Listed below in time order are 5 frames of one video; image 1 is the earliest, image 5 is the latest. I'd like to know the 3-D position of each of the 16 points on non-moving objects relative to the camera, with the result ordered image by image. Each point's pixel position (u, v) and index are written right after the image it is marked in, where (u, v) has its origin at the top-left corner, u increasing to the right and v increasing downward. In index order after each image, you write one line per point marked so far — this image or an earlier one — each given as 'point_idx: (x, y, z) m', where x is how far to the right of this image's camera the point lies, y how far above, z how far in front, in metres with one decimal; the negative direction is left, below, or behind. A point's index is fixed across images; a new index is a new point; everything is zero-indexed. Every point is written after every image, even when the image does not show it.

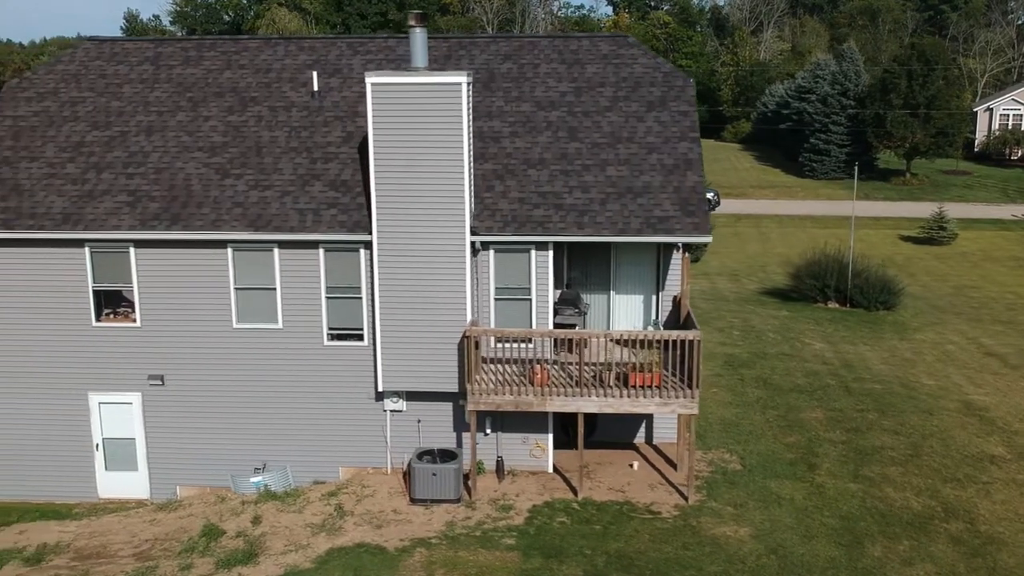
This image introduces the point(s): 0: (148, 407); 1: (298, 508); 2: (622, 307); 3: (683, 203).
0: (-5.7, -1.9, +15.8) m
1: (-3.1, -3.2, +14.5) m
2: (+1.8, -0.3, +16.2) m
3: (+2.5, +1.2, +14.7) m
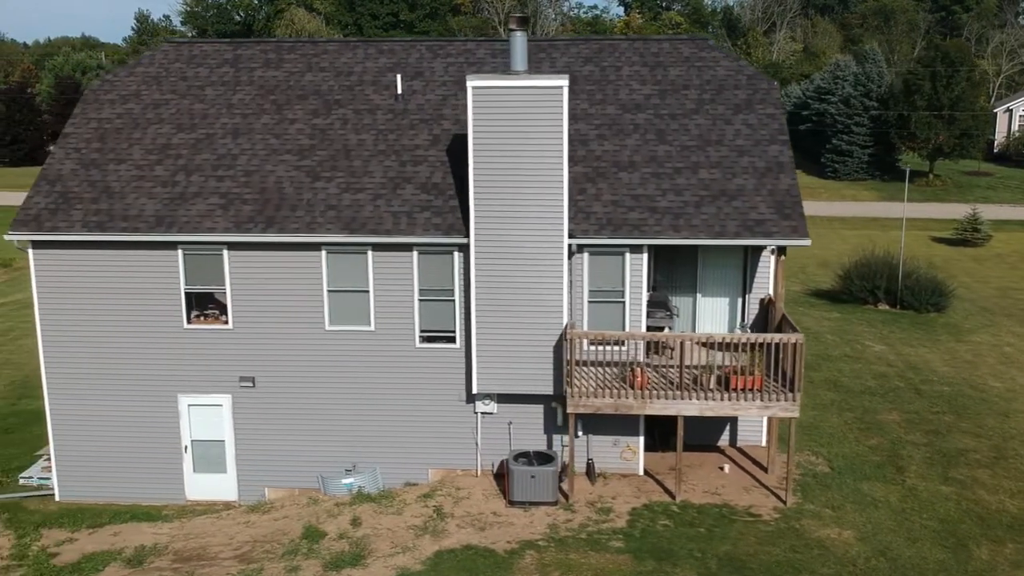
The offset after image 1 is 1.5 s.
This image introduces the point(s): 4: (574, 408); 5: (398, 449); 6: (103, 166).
0: (-4.3, -1.9, +15.8) m
1: (-1.7, -3.2, +14.5) m
2: (+3.2, -0.3, +16.2) m
3: (+3.9, +1.2, +14.7) m
4: (+0.9, -1.7, +14.1) m
5: (-1.8, -2.5, +15.8) m
6: (-6.6, +1.9, +16.1) m
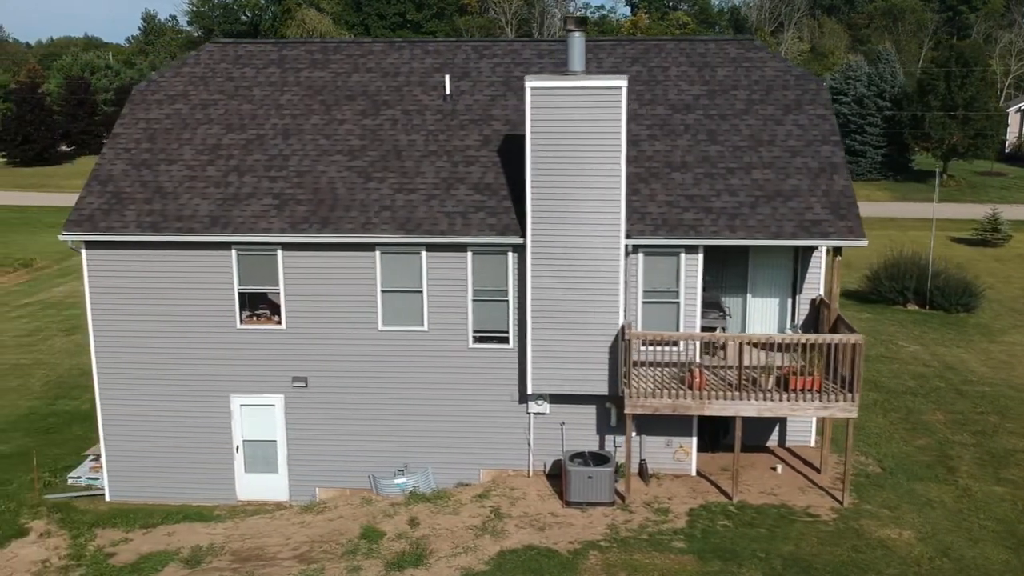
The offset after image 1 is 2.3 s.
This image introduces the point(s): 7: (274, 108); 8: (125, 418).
0: (-3.5, -1.9, +15.8) m
1: (-0.9, -3.2, +14.5) m
2: (+4.0, -0.4, +16.2) m
3: (+4.7, +1.2, +14.7) m
4: (+1.7, -1.7, +14.1) m
5: (-1.0, -2.5, +15.8) m
6: (-5.7, +1.9, +16.1) m
7: (-4.0, +3.0, +17.0) m
8: (-6.2, -2.1, +16.1) m
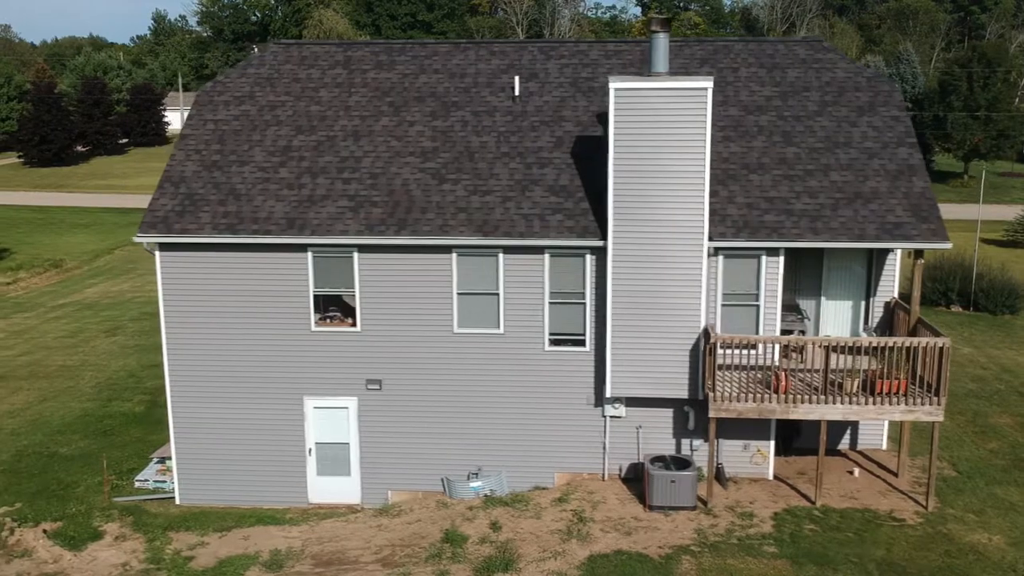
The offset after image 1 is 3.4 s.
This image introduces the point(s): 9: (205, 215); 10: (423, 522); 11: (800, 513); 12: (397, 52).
0: (-2.3, -1.9, +15.7) m
1: (+0.3, -3.2, +14.4) m
2: (+5.1, -0.4, +16.1) m
3: (+5.9, +1.1, +14.6) m
4: (+2.8, -1.7, +14.1) m
5: (+0.2, -2.6, +15.7) m
6: (-4.6, +1.9, +16.0) m
7: (-2.8, +3.0, +16.9) m
8: (-5.0, -2.1, +16.0) m
9: (-4.7, +1.1, +15.3) m
10: (-1.3, -3.4, +14.8) m
11: (+4.0, -3.1, +14.1) m
12: (-2.1, +4.2, +18.0) m
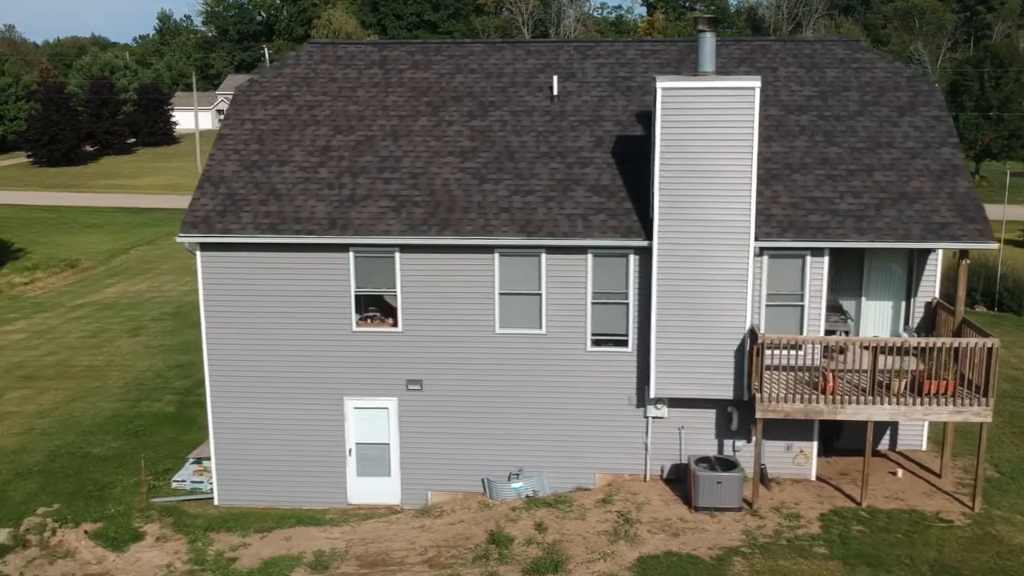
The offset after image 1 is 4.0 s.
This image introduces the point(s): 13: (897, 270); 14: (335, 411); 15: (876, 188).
0: (-1.7, -1.9, +15.7) m
1: (+0.9, -3.3, +14.4) m
2: (+5.8, -0.4, +16.1) m
3: (+6.5, +1.1, +14.6) m
4: (+3.5, -1.7, +14.0) m
5: (+0.8, -2.6, +15.7) m
6: (-3.9, +1.9, +16.0) m
7: (-2.2, +3.0, +16.8) m
8: (-4.4, -2.1, +16.0) m
9: (-4.0, +1.1, +15.2) m
10: (-0.7, -3.5, +14.7) m
11: (+4.6, -3.1, +14.0) m
12: (-1.4, +4.2, +17.9) m
13: (+6.1, +0.3, +15.9) m
14: (-2.8, -1.9, +15.8) m
15: (+5.4, +1.5, +15.0) m
